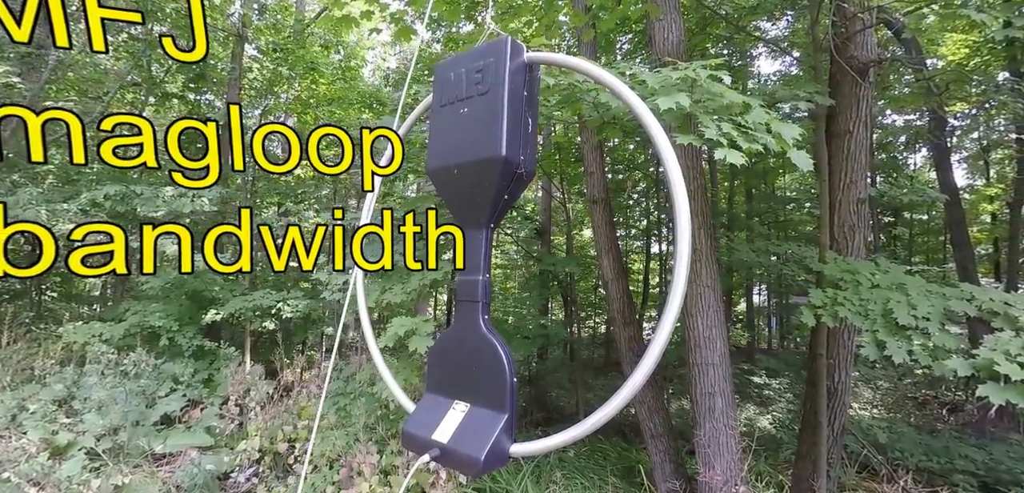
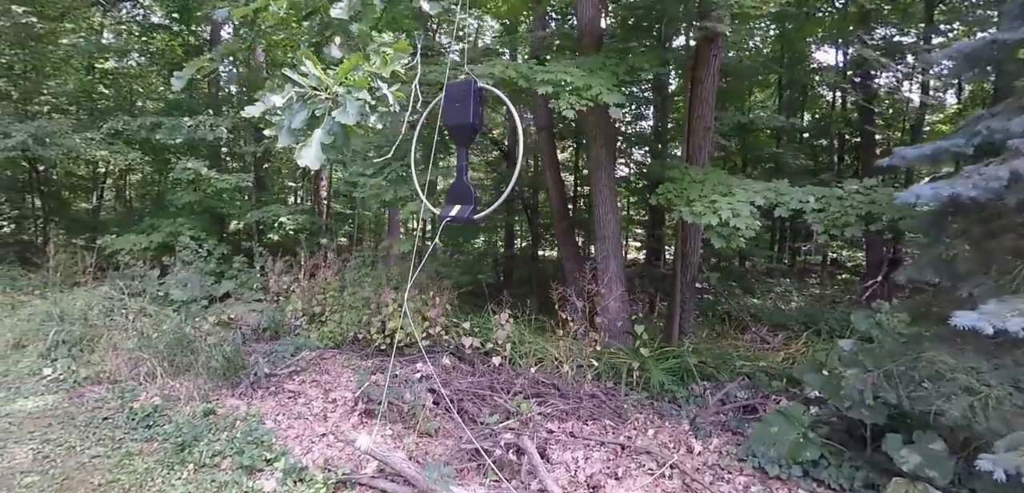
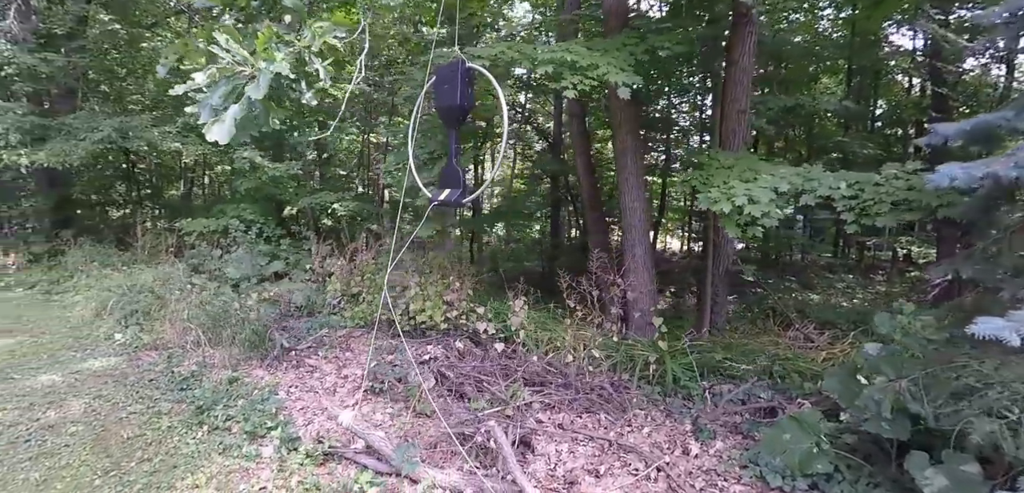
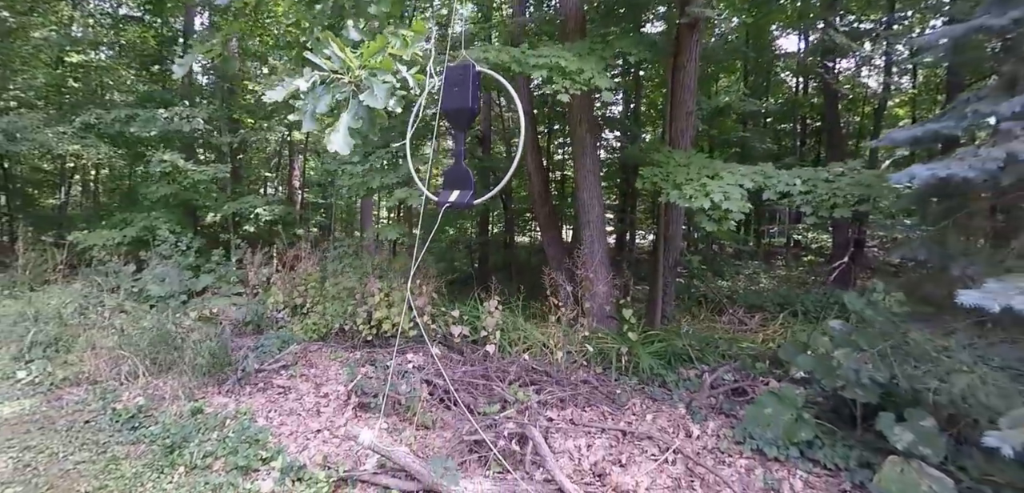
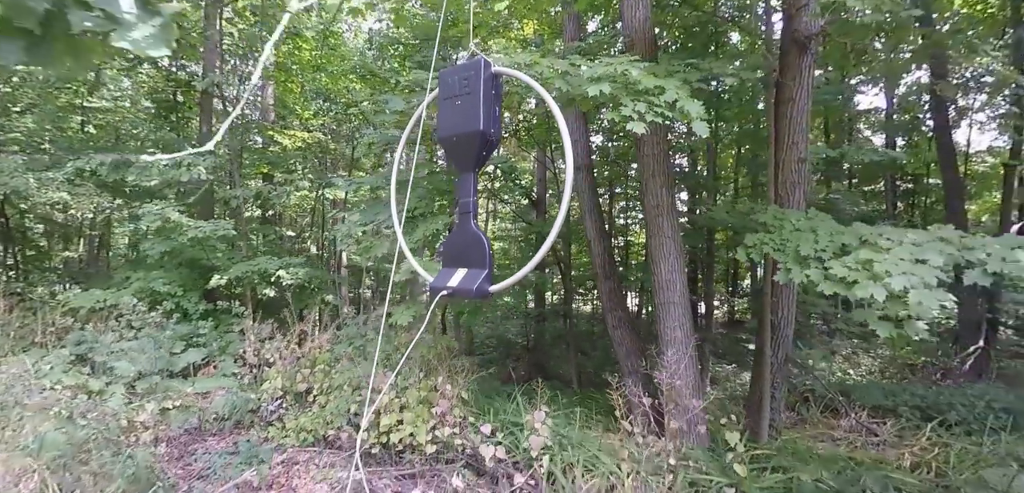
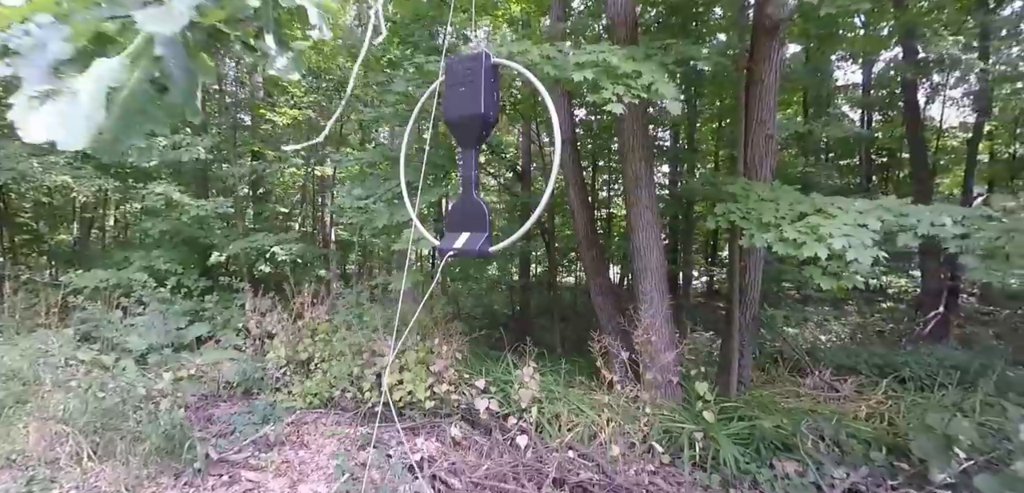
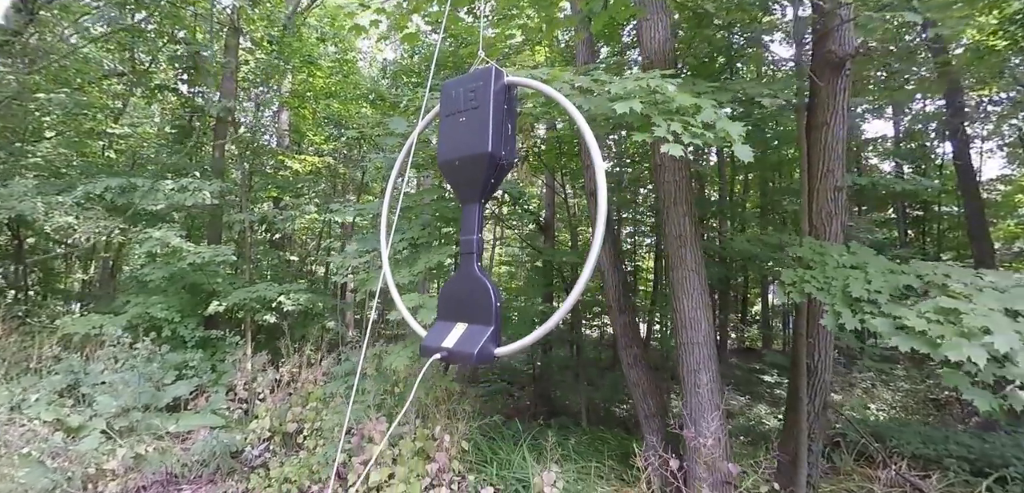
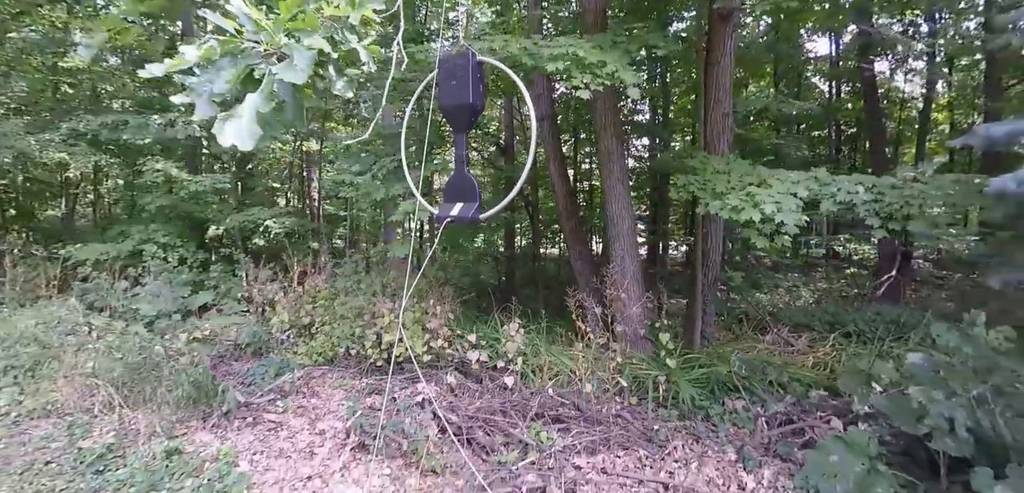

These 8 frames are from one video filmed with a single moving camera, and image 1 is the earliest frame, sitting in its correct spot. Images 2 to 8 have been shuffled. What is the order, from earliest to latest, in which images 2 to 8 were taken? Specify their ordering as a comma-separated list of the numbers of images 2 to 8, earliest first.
7, 5, 6, 8, 4, 2, 3
